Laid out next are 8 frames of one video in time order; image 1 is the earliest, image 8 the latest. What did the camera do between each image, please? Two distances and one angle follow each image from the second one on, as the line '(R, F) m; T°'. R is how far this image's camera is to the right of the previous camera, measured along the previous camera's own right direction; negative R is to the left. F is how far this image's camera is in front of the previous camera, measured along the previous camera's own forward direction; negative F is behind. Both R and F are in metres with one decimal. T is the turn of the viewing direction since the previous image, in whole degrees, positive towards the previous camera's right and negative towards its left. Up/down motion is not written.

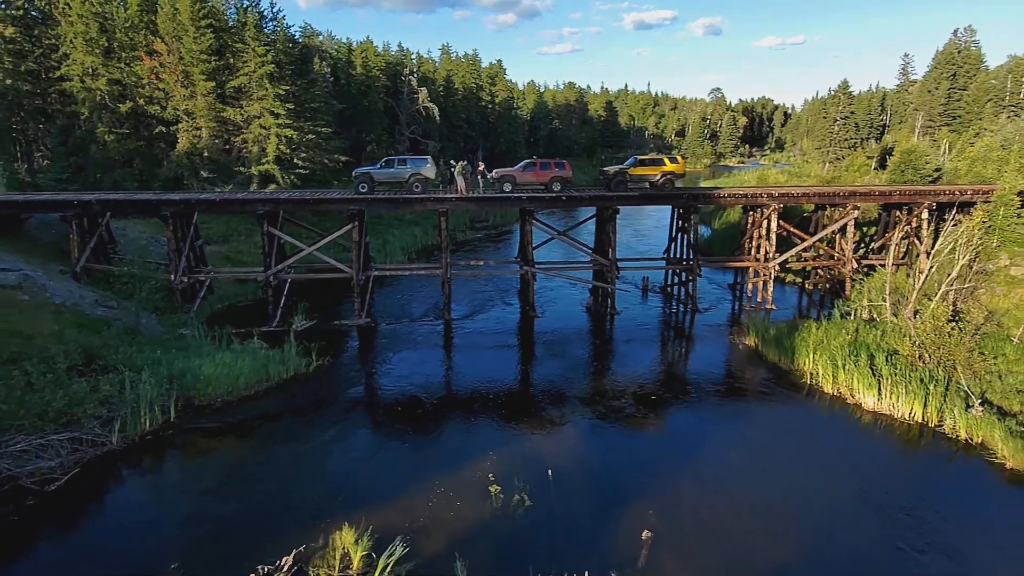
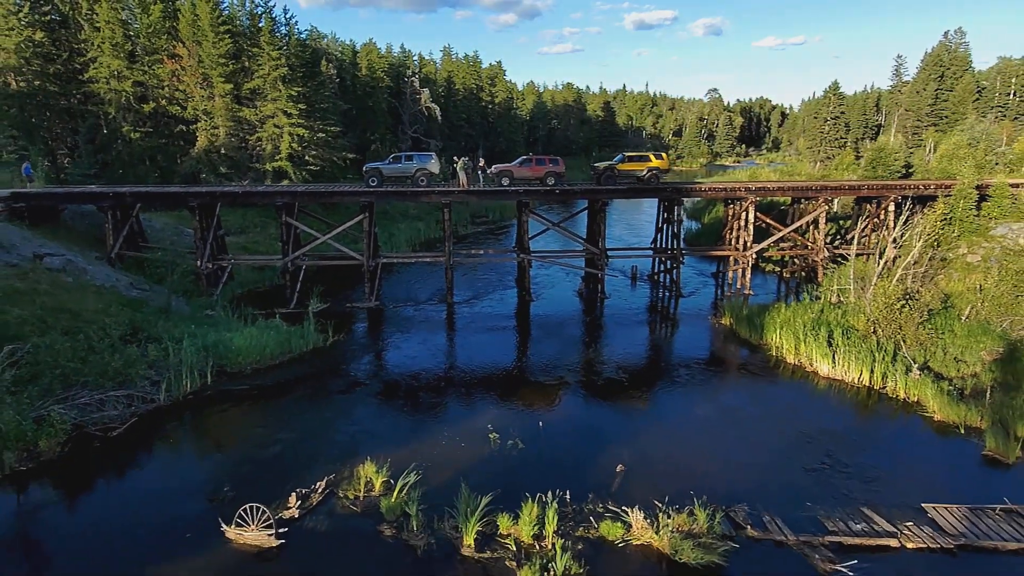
(+0.1, -1.8) m; 0°
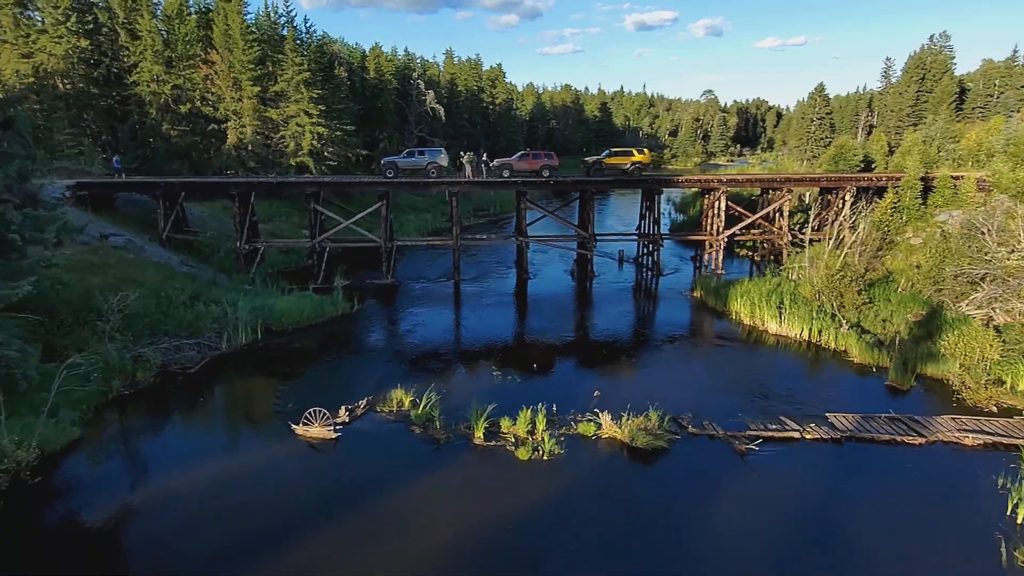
(0.0, -3.1) m; 0°
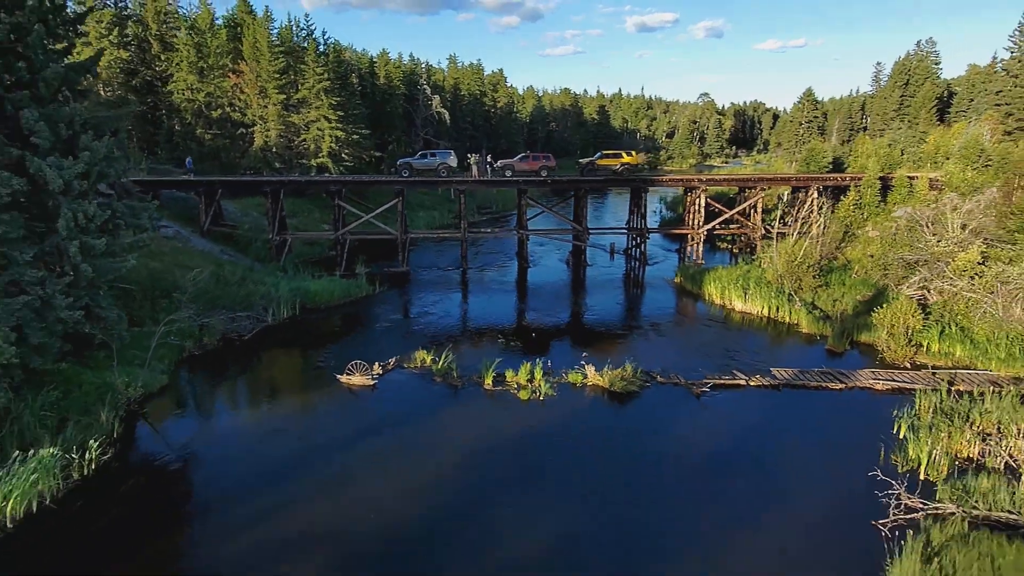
(-0.1, -3.1) m; 0°
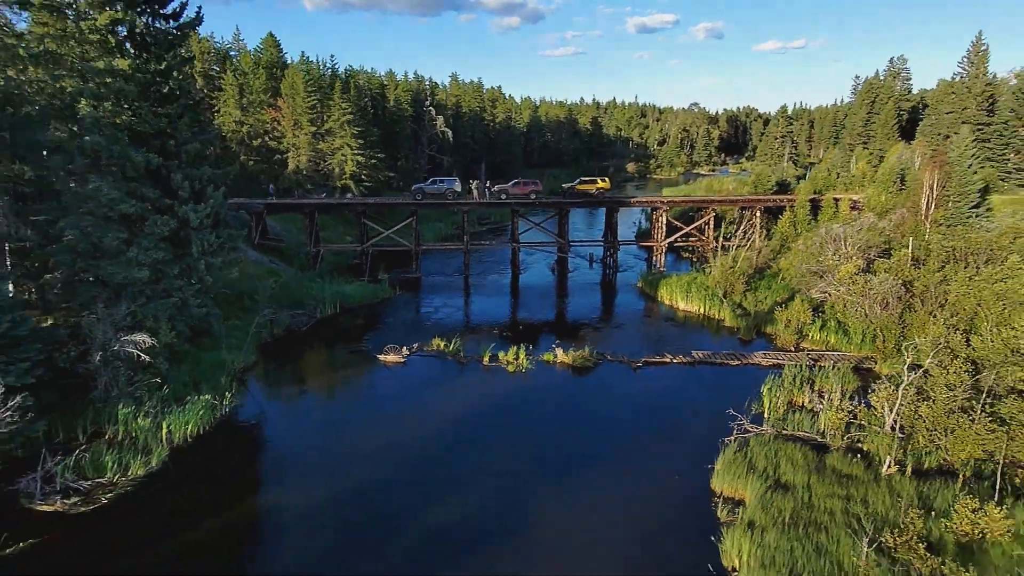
(+0.3, -6.2) m; 0°
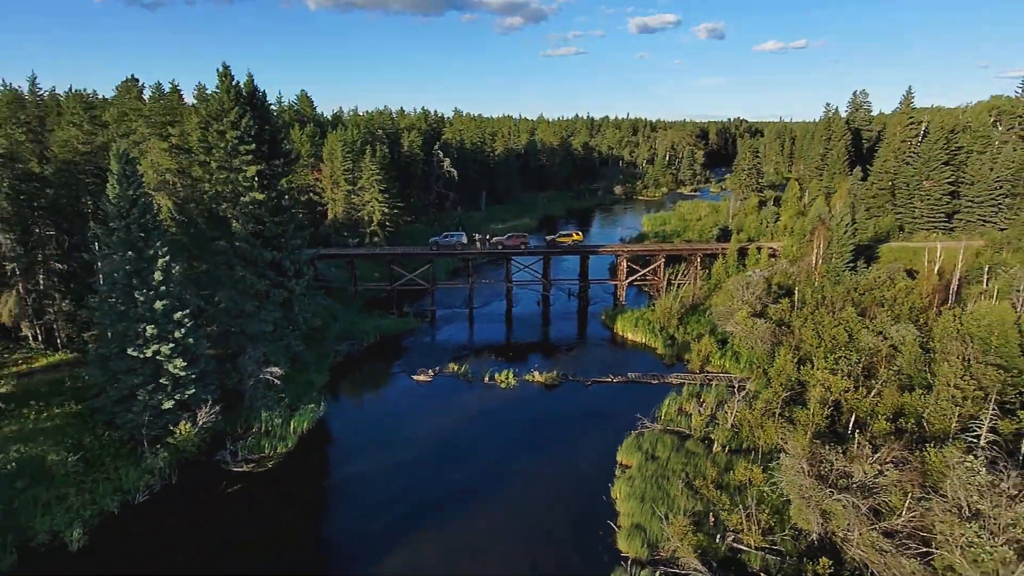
(+0.5, -10.3) m; 0°
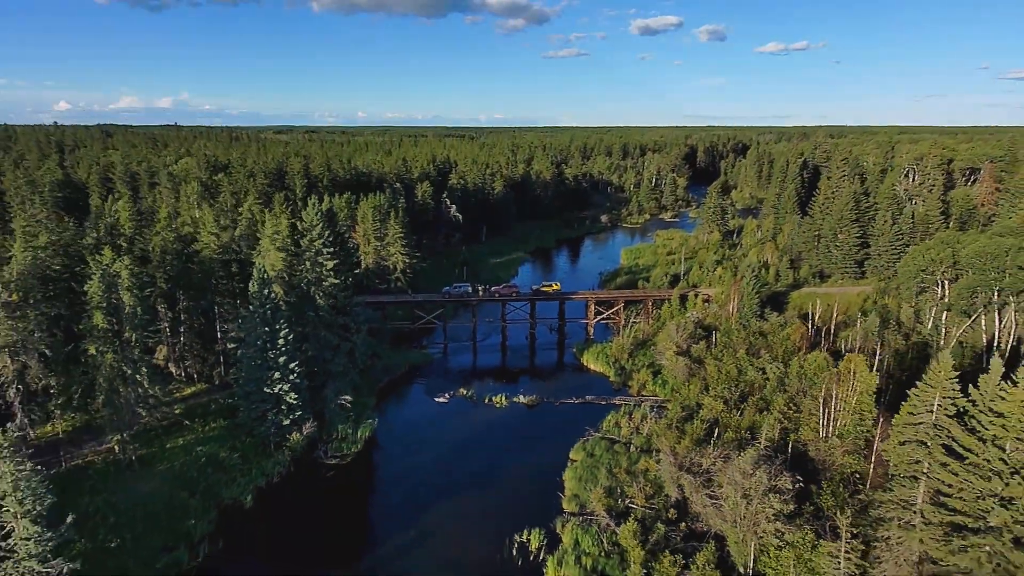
(+0.7, -13.9) m; 0°
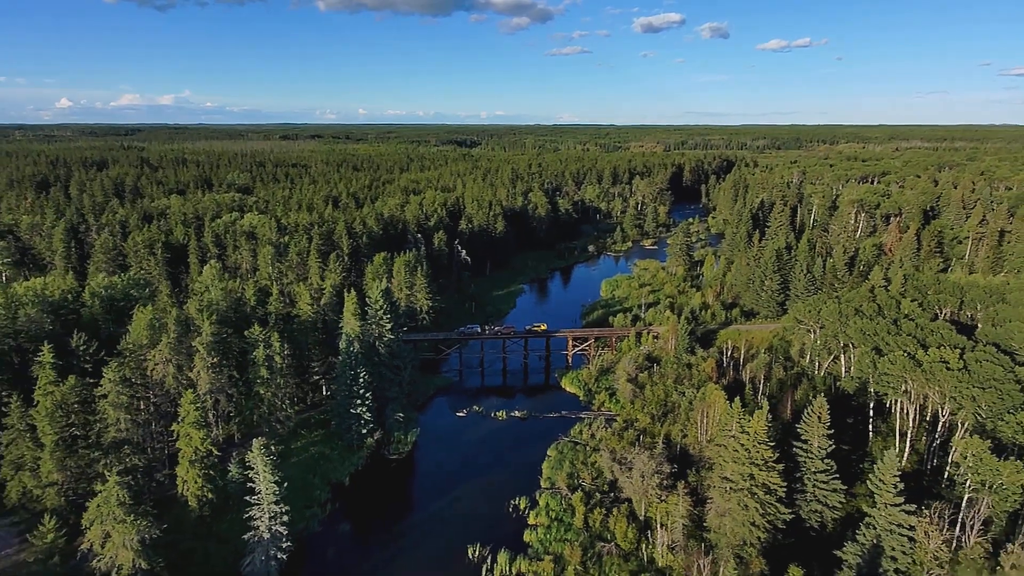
(+0.5, -20.4) m; 0°
